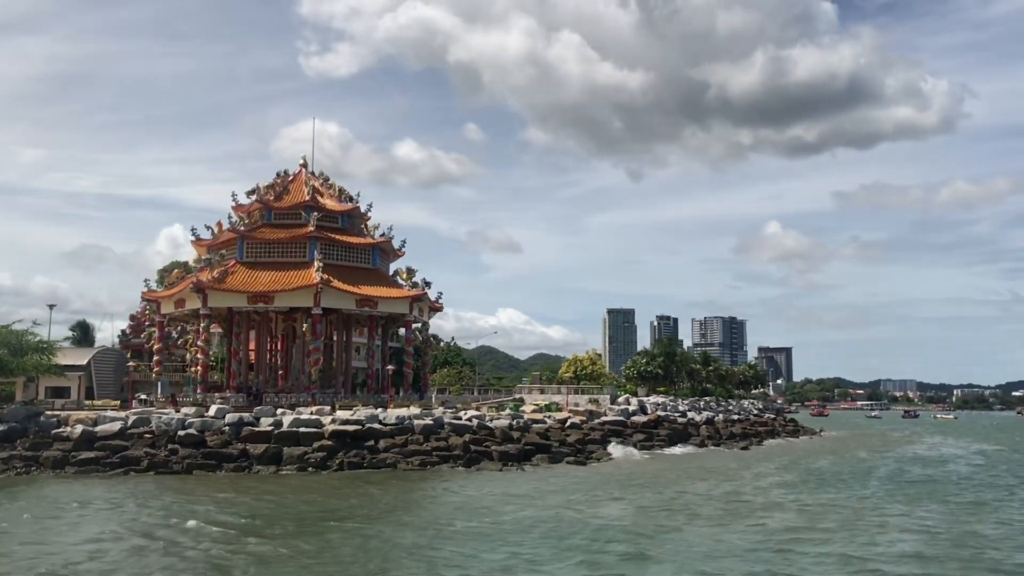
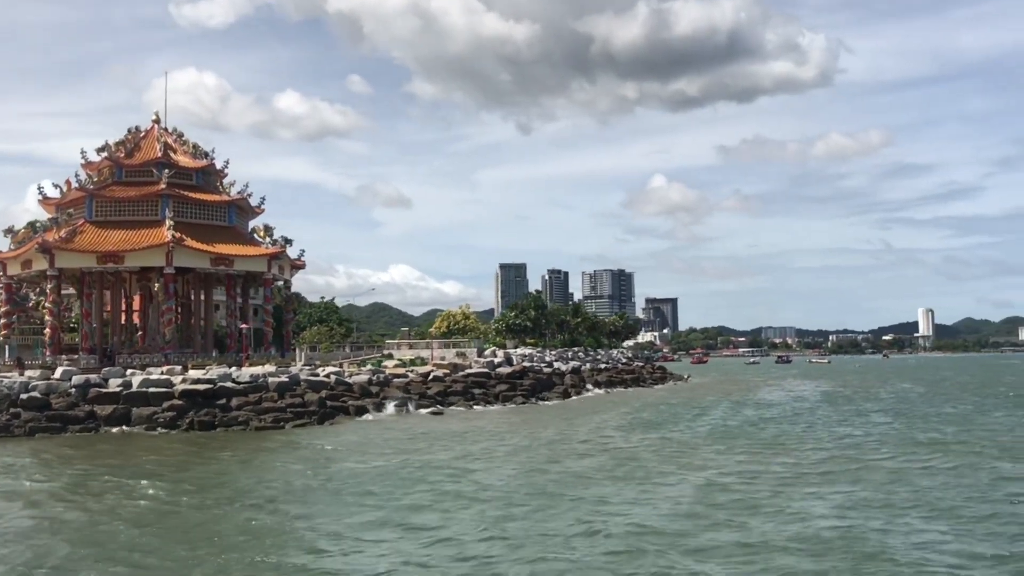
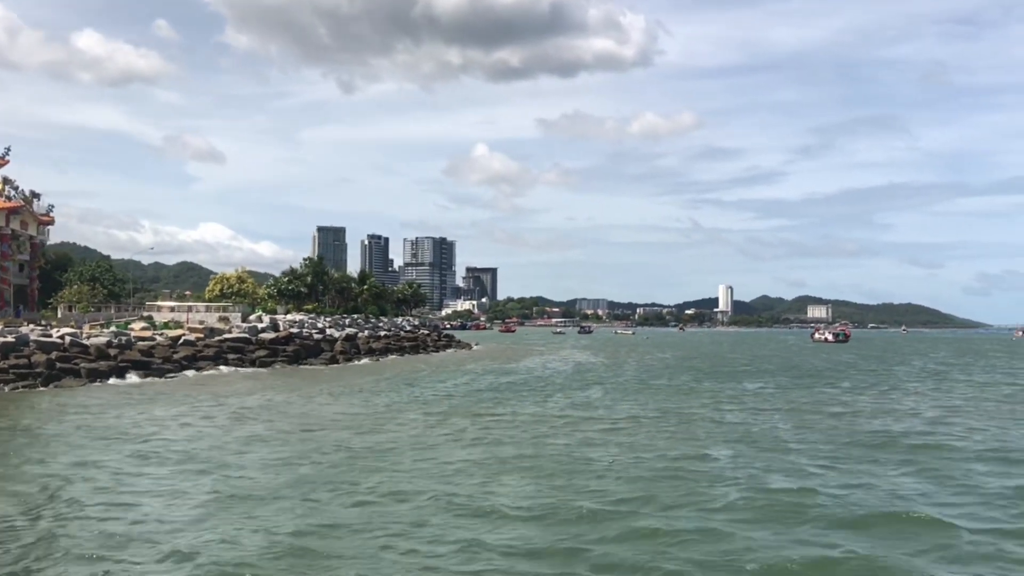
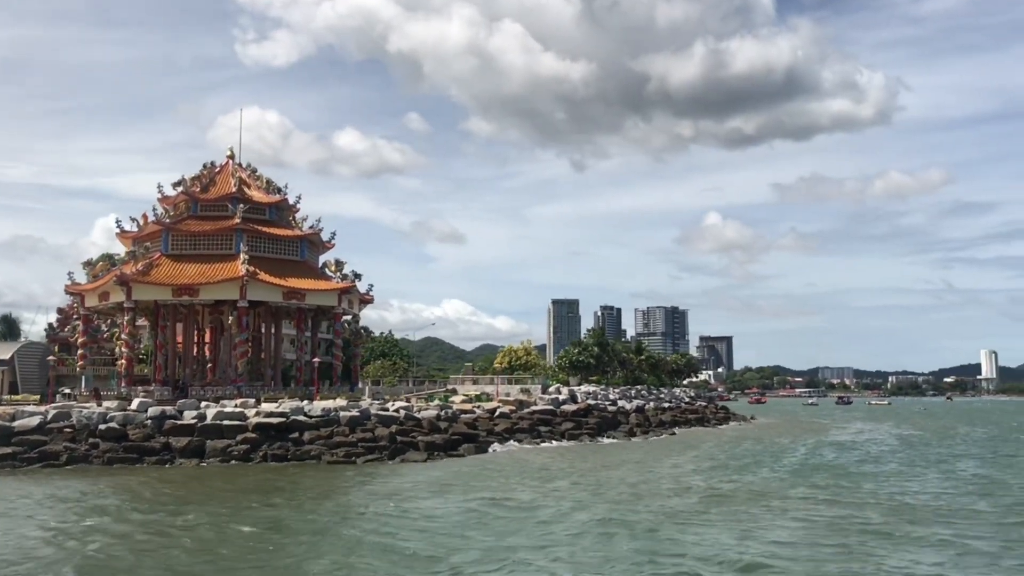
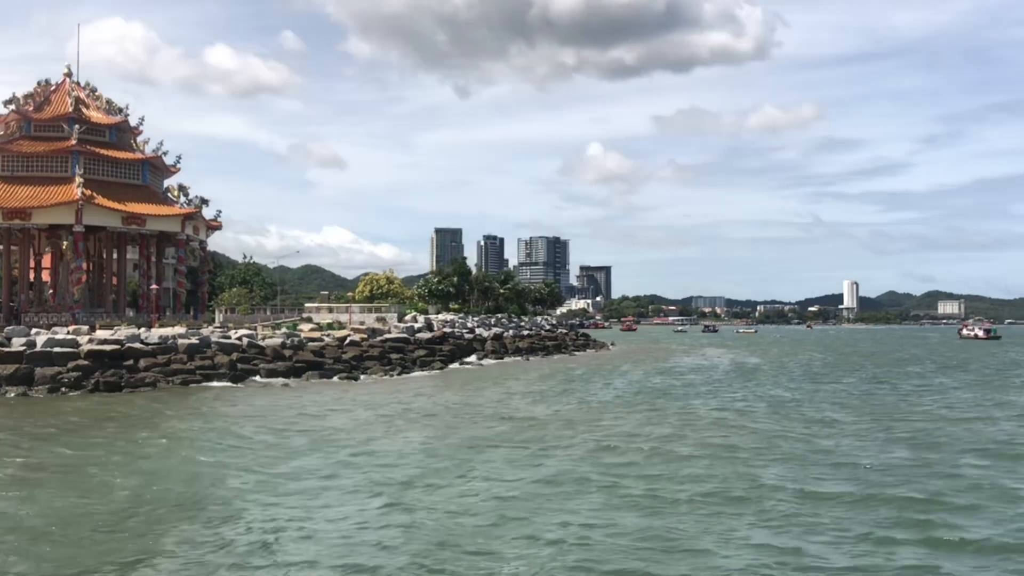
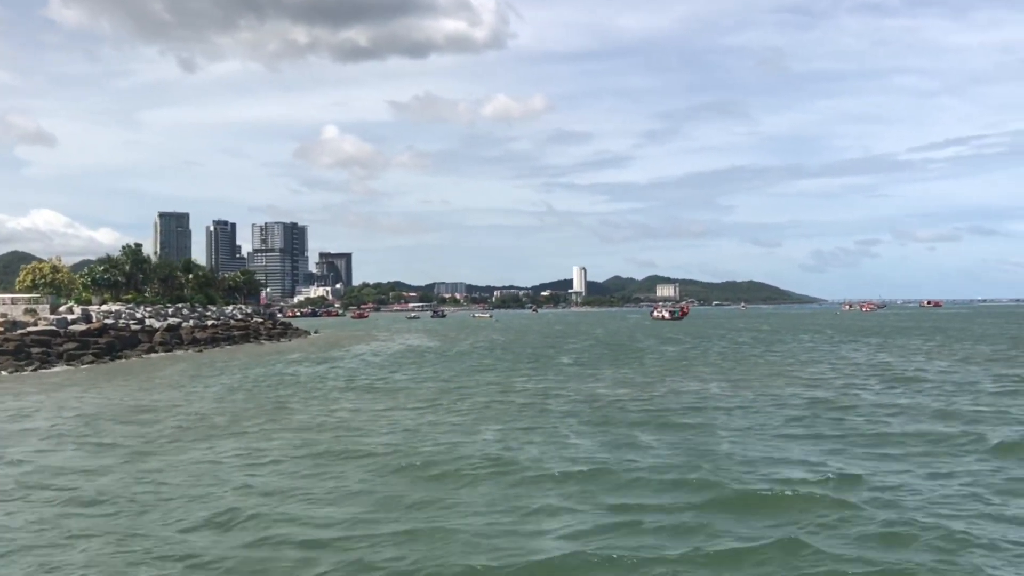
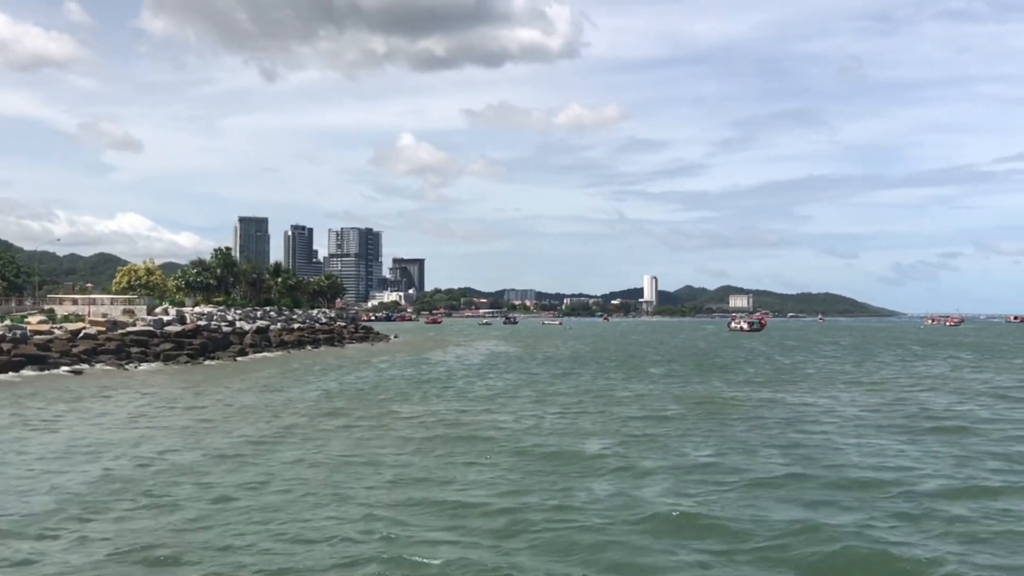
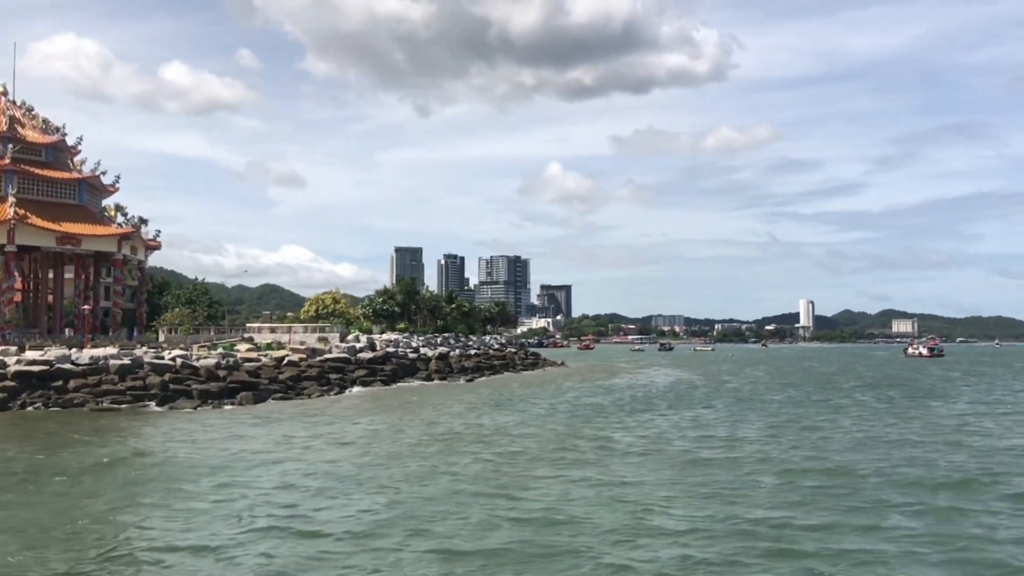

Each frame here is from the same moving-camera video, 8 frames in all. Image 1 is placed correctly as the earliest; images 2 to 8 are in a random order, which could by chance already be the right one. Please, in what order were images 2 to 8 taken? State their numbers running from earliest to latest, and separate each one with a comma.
4, 2, 5, 8, 3, 7, 6
